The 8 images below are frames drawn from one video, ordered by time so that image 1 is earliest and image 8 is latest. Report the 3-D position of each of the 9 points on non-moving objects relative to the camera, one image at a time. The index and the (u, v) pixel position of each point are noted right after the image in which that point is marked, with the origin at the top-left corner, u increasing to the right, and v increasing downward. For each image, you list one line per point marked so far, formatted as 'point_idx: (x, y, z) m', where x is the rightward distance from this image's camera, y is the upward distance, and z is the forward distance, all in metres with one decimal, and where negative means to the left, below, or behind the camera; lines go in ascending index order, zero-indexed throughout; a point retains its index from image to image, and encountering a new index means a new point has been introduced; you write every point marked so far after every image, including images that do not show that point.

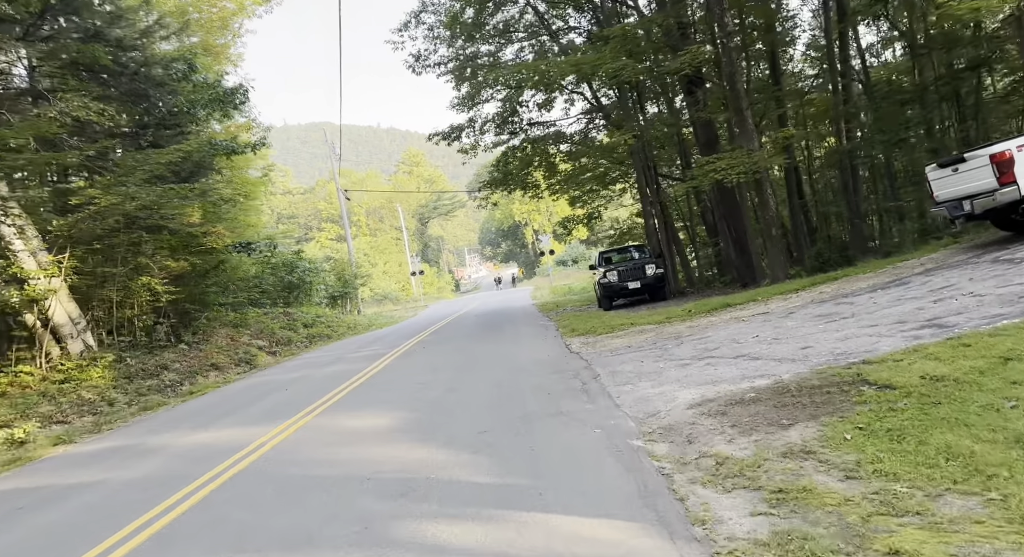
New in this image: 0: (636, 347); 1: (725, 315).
0: (+1.8, -1.0, +11.0) m
1: (+3.4, -0.6, +12.2) m
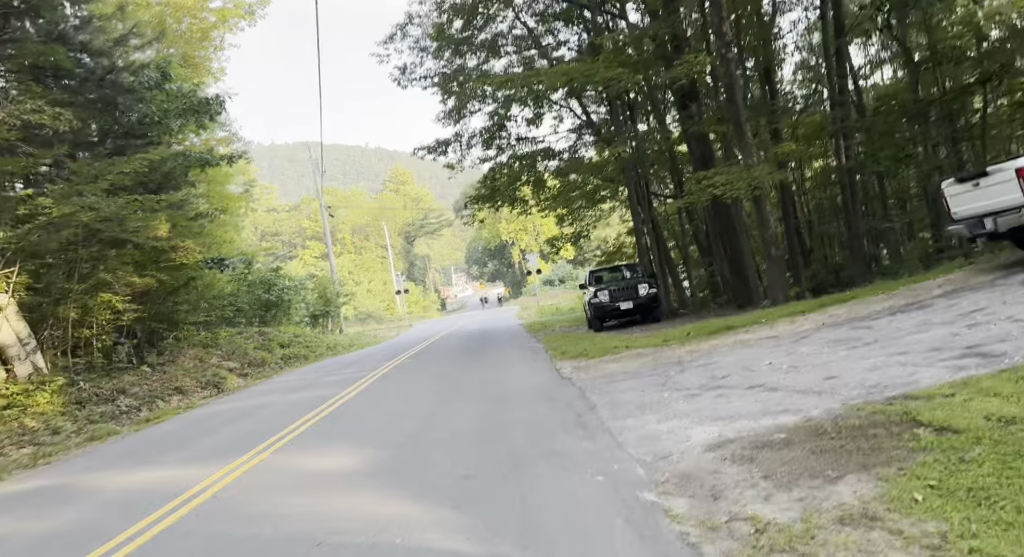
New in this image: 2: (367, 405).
0: (+1.6, -1.3, +10.0) m
1: (+3.2, -0.9, +11.2) m
2: (-2.0, -1.7, +10.3) m
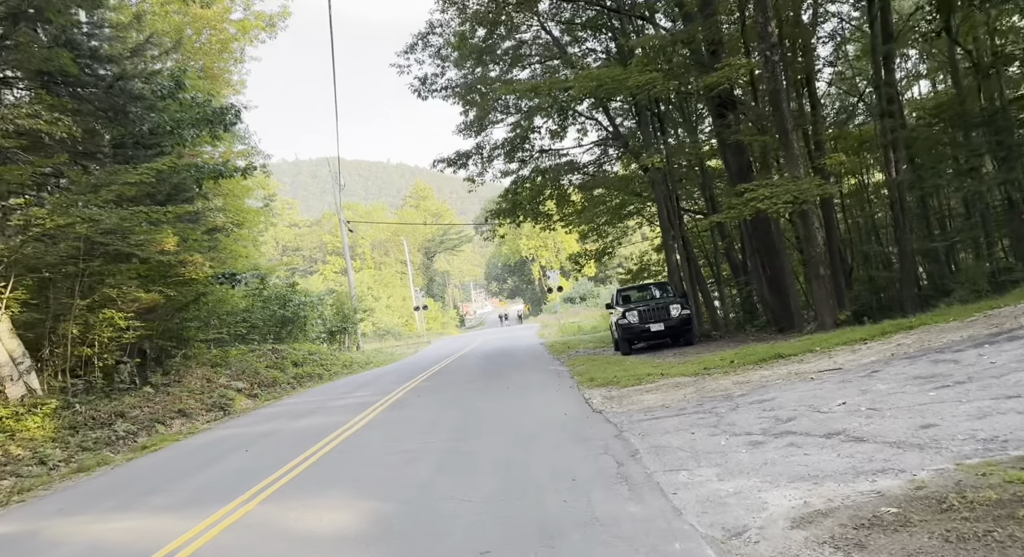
0: (+1.9, -1.5, +8.9) m
1: (+3.6, -1.2, +10.1) m
2: (-1.7, -2.0, +9.2) m
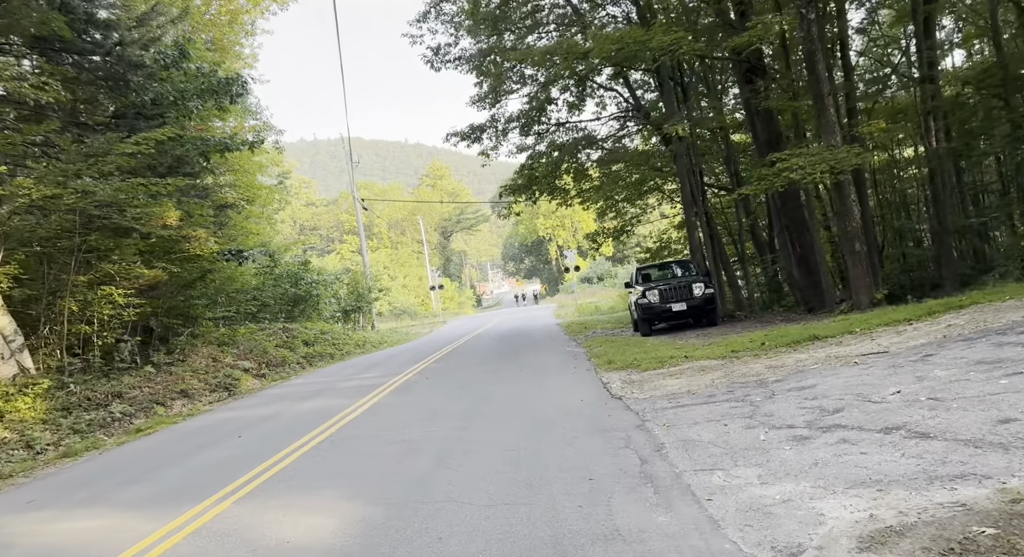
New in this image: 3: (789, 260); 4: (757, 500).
0: (+2.0, -1.2, +8.1) m
1: (+3.7, -0.9, +9.2) m
2: (-1.5, -1.7, +8.5) m
3: (+6.5, +0.4, +17.6) m
4: (+1.4, -1.3, +4.3) m
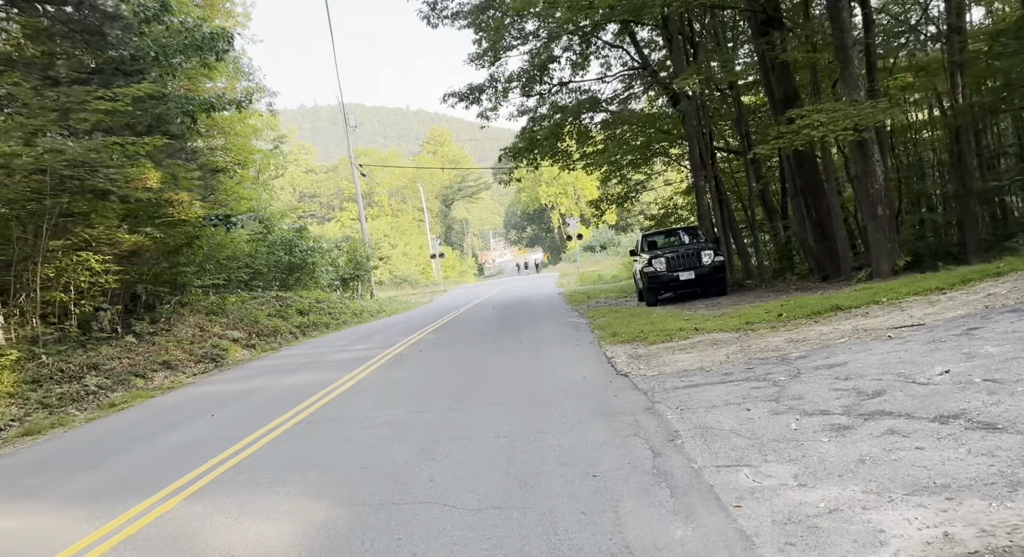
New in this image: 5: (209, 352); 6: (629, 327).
0: (+2.0, -0.9, +7.3) m
1: (+3.7, -0.5, +8.4) m
2: (-1.6, -1.3, +7.8) m
3: (+6.5, +1.2, +16.8) m
4: (+1.3, -1.1, +3.6) m
5: (-6.4, -1.6, +16.0) m
6: (+1.9, -0.8, +12.2) m
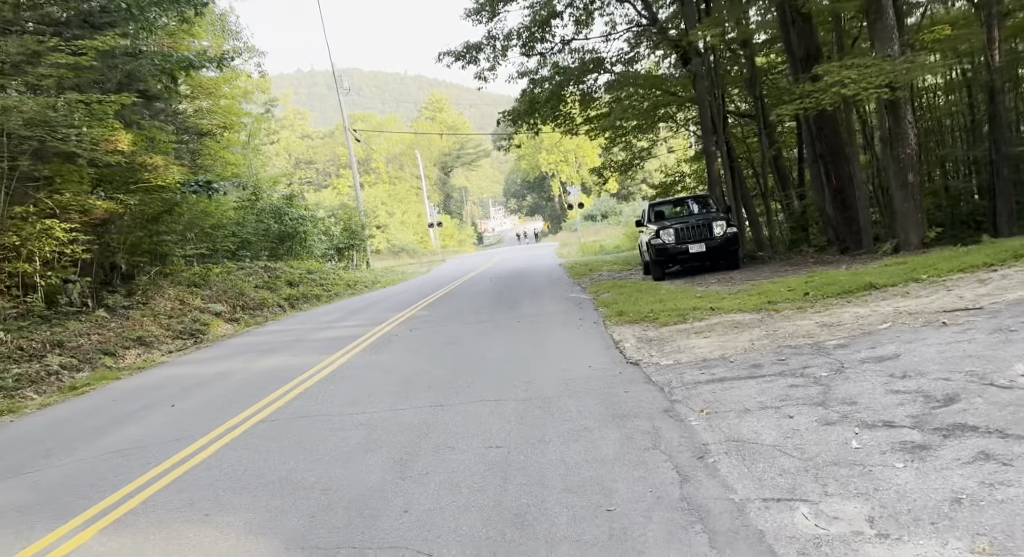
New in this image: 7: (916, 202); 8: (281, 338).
0: (+2.0, -0.7, +6.3) m
1: (+3.6, -0.3, +7.5) m
2: (-1.6, -1.1, +6.9) m
3: (+6.4, +1.7, +15.7) m
4: (+1.3, -1.0, +2.7) m
5: (-6.5, -1.0, +15.1) m
6: (+1.9, -0.4, +11.3) m
7: (+6.4, +1.2, +11.9) m
8: (-4.0, -1.0, +13.0) m
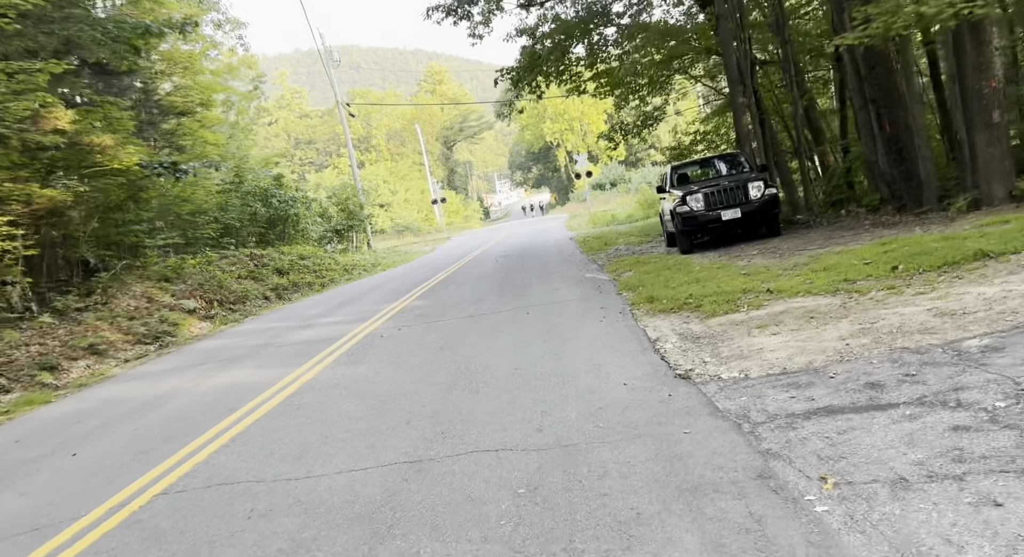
0: (+2.0, -0.6, +4.4) m
1: (+3.7, -0.1, +5.5) m
2: (-1.6, -1.1, +5.0) m
3: (+6.5, +2.4, +13.6) m
4: (+1.3, -1.1, +0.7) m
5: (-6.3, -0.9, +13.2) m
6: (+1.9, -0.1, +9.3) m
7: (+6.4, +1.7, +9.8) m
8: (-3.9, -0.9, +11.2) m
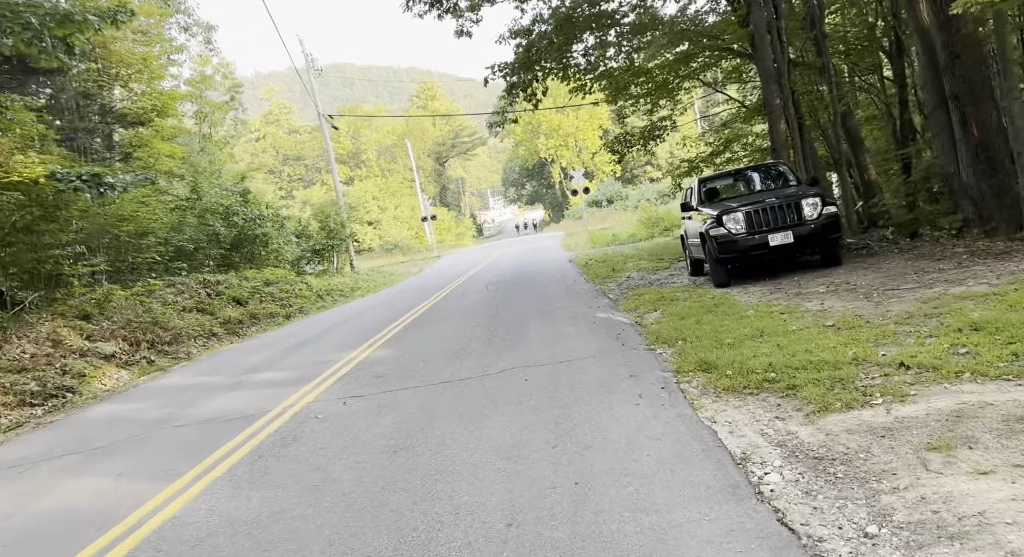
0: (+2.0, -1.0, +1.6) m
1: (+3.6, -0.5, +2.8) m
2: (-1.6, -1.5, +2.2) m
3: (+6.4, +1.8, +11.0) m
4: (+1.3, -1.4, -2.0) m
5: (-6.4, -1.5, +10.4) m
6: (+1.9, -0.6, +6.6) m
7: (+6.3, +1.2, +7.1) m
8: (-4.0, -1.4, +8.4) m
